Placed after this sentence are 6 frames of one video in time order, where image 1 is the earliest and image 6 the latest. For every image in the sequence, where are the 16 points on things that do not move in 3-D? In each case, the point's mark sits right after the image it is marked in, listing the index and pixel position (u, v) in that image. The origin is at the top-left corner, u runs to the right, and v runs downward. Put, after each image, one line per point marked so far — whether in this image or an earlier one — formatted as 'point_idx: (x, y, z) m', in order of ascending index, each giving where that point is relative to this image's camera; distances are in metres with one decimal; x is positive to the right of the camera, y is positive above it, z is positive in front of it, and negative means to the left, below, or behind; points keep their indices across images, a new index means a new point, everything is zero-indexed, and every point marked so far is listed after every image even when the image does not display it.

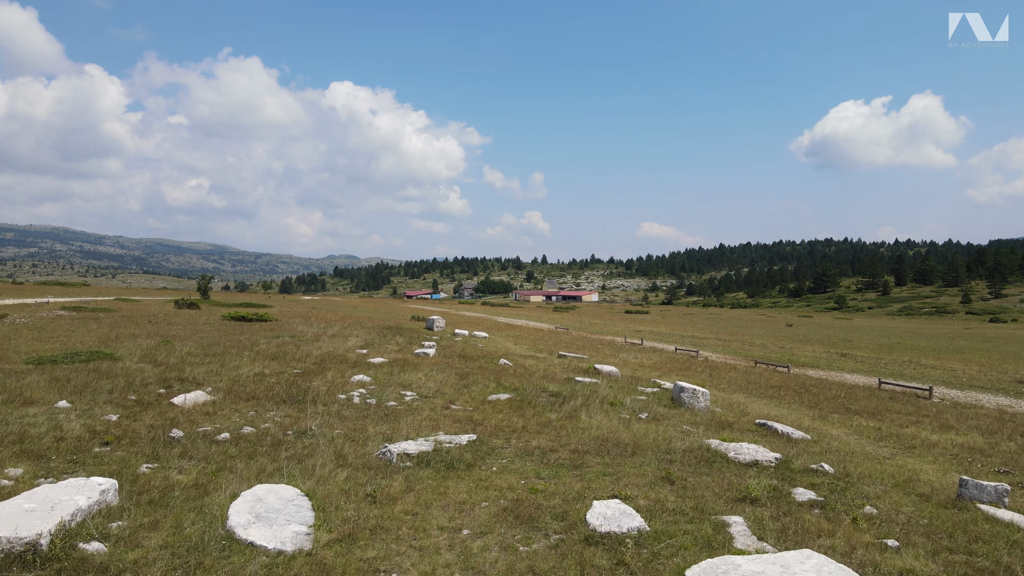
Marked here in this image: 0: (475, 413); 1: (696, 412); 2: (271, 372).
0: (-0.8, -2.7, +15.5) m
1: (+4.4, -2.9, +17.2) m
2: (-6.5, -2.3, +19.4) m
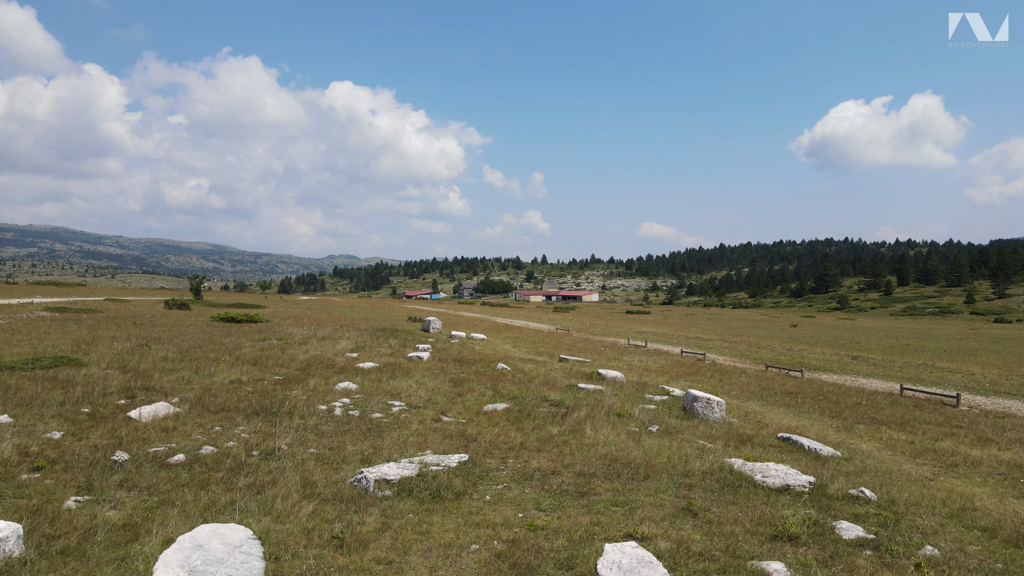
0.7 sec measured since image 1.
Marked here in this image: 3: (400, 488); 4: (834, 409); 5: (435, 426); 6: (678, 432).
0: (-0.8, -2.7, +14.0) m
1: (+4.3, -2.9, +15.8) m
2: (-6.5, -2.3, +17.9) m
3: (-1.4, -2.6, +9.3) m
4: (+8.8, -3.3, +19.8) m
5: (-1.5, -2.6, +13.9) m
6: (+3.4, -2.9, +14.7) m
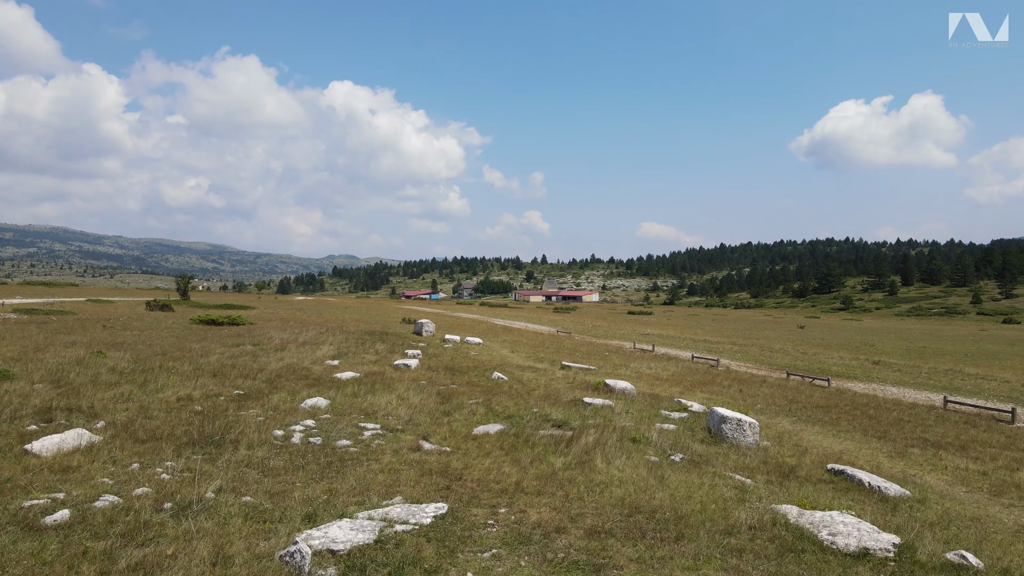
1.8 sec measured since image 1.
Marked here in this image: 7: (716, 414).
0: (-0.9, -2.7, +11.5) m
1: (+4.2, -3.0, +13.2) m
2: (-6.6, -2.3, +15.4) m
3: (-1.5, -2.6, +6.8) m
4: (+8.7, -3.3, +17.3) m
5: (-1.6, -2.7, +11.4) m
6: (+3.3, -2.9, +12.2) m
7: (+4.1, -2.5, +14.5) m
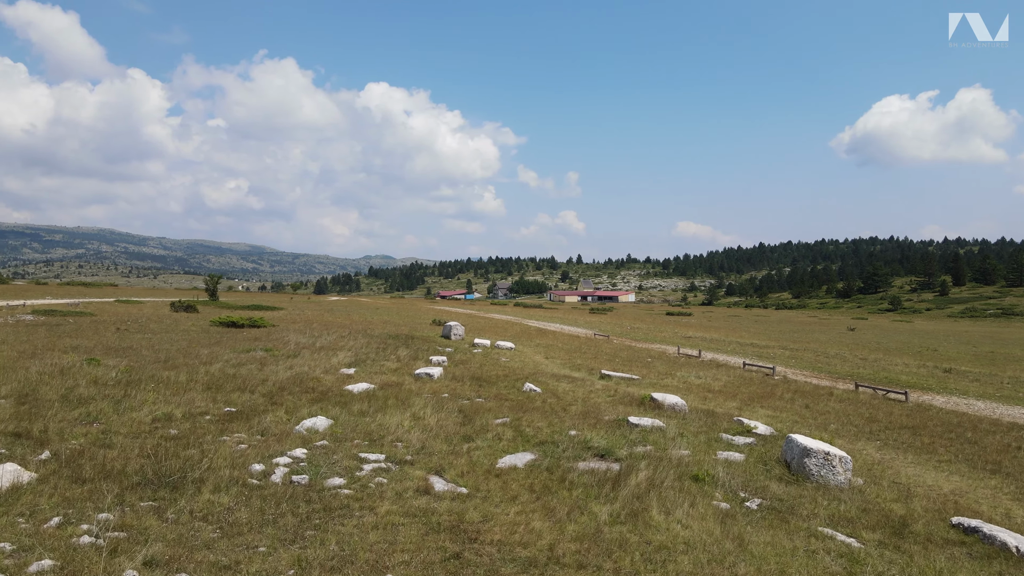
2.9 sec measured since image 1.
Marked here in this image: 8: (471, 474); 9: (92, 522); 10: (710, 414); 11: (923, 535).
0: (-0.5, -2.7, +9.1) m
1: (+4.7, -3.0, +10.6) m
2: (-6.0, -2.3, +13.3) m
3: (-1.3, -2.6, +4.4) m
4: (+9.4, -3.3, +14.4) m
5: (-1.2, -2.7, +9.0) m
6: (+3.7, -3.0, +9.6) m
7: (+4.6, -2.5, +11.8) m
8: (-0.6, -2.7, +10.7) m
9: (-4.4, -2.4, +7.7) m
10: (+4.8, -3.1, +17.7) m
11: (+5.1, -3.1, +9.1) m
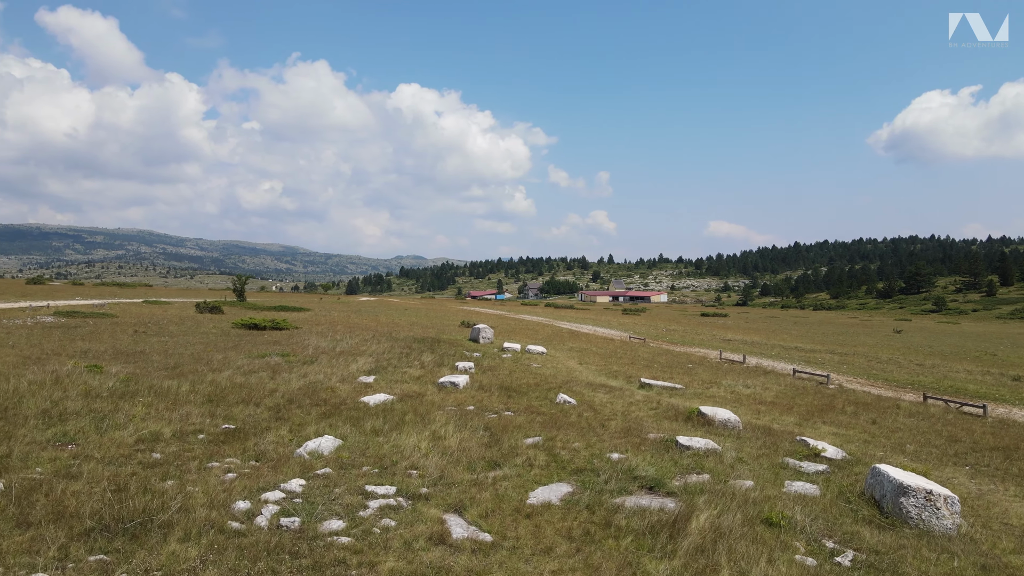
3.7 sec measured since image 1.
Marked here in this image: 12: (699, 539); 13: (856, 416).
0: (-0.2, -2.8, +7.3) m
1: (+5.1, -3.0, +8.6) m
2: (-5.5, -2.4, +11.8) m
3: (-1.2, -2.6, +2.7) m
4: (+9.9, -3.4, +12.2) m
5: (-0.8, -2.7, +7.3) m
6: (+4.1, -3.0, +7.7) m
7: (+5.1, -2.6, +9.8) m
8: (-0.2, -2.8, +9.0) m
9: (-4.1, -2.5, +6.2) m
10: (+5.5, -3.1, +15.7) m
11: (+5.5, -3.1, +7.1) m
12: (+2.0, -2.8, +8.0) m
13: (+8.9, -3.3, +18.7) m
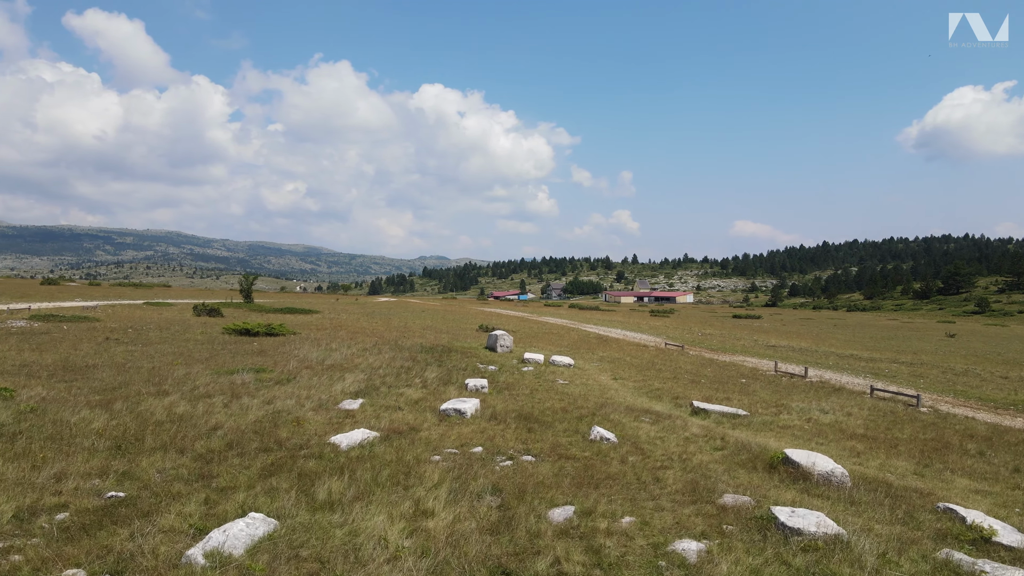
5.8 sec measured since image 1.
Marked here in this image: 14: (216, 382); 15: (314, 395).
0: (-0.1, -2.8, +3.1) m
1: (+5.2, -3.1, +4.3) m
2: (-5.3, -2.4, +7.7) m
3: (-1.3, -2.7, -1.5) m
4: (+10.1, -3.4, +7.7) m
5: (-0.8, -2.8, +3.1) m
6: (+4.1, -3.0, +3.4) m
7: (+5.2, -2.6, +5.5) m
8: (-0.1, -2.8, +4.8) m
9: (-4.1, -2.5, +2.1) m
10: (+5.9, -3.1, +11.3) m
11: (+5.5, -3.1, +2.7) m
12: (+2.1, -2.8, +3.8) m
13: (+9.3, -3.3, +14.2) m
14: (-7.1, -2.2, +17.7) m
15: (-4.5, -2.4, +16.5) m
